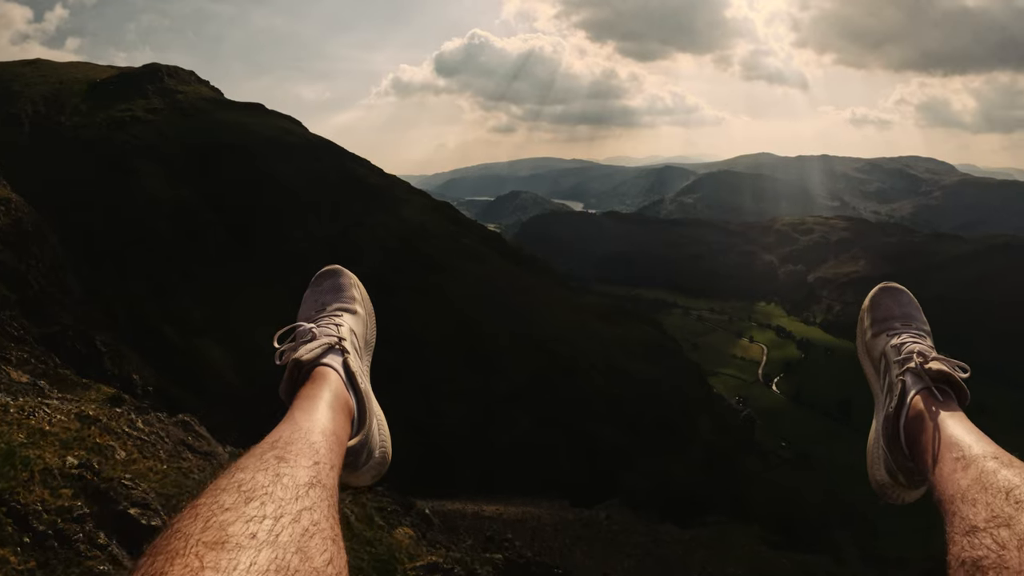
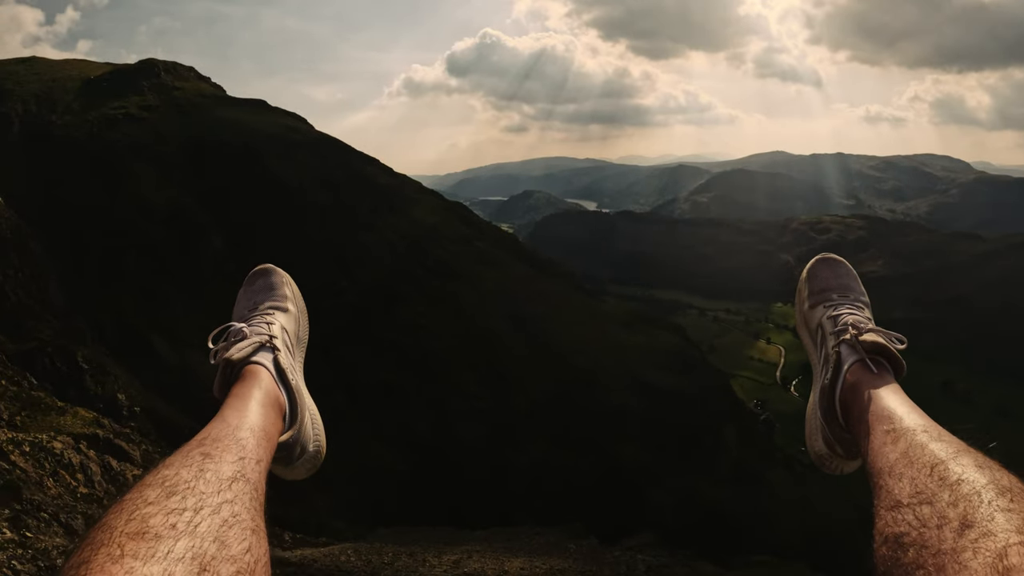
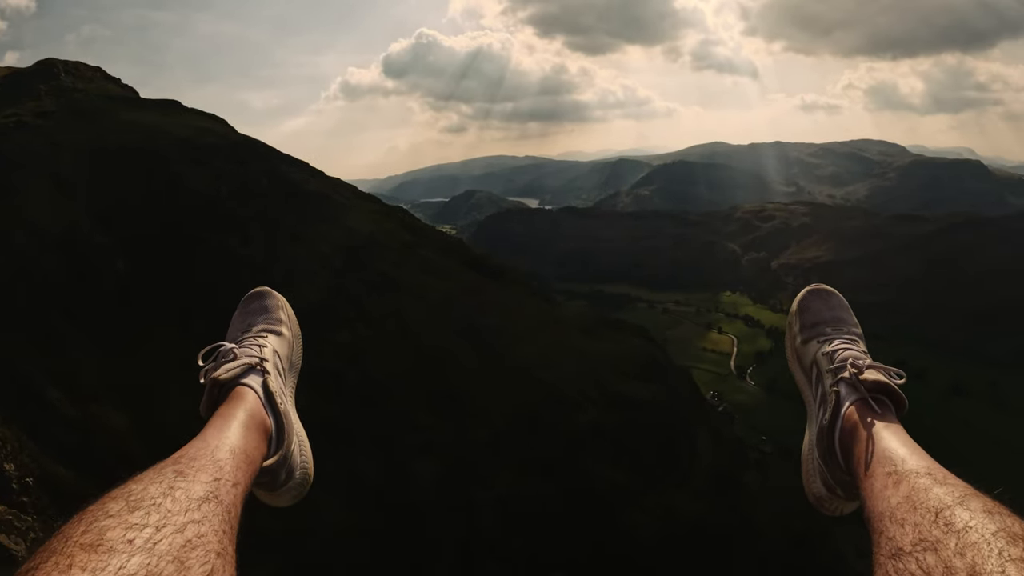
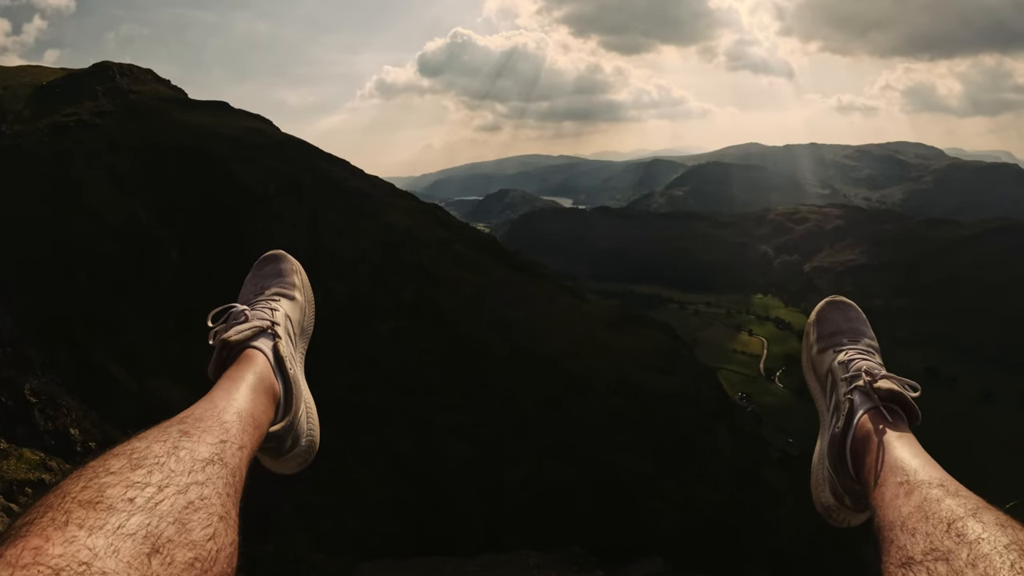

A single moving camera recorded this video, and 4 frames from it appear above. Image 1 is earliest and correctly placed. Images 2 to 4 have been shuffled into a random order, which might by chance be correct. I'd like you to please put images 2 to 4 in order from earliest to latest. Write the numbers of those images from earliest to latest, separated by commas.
2, 4, 3
